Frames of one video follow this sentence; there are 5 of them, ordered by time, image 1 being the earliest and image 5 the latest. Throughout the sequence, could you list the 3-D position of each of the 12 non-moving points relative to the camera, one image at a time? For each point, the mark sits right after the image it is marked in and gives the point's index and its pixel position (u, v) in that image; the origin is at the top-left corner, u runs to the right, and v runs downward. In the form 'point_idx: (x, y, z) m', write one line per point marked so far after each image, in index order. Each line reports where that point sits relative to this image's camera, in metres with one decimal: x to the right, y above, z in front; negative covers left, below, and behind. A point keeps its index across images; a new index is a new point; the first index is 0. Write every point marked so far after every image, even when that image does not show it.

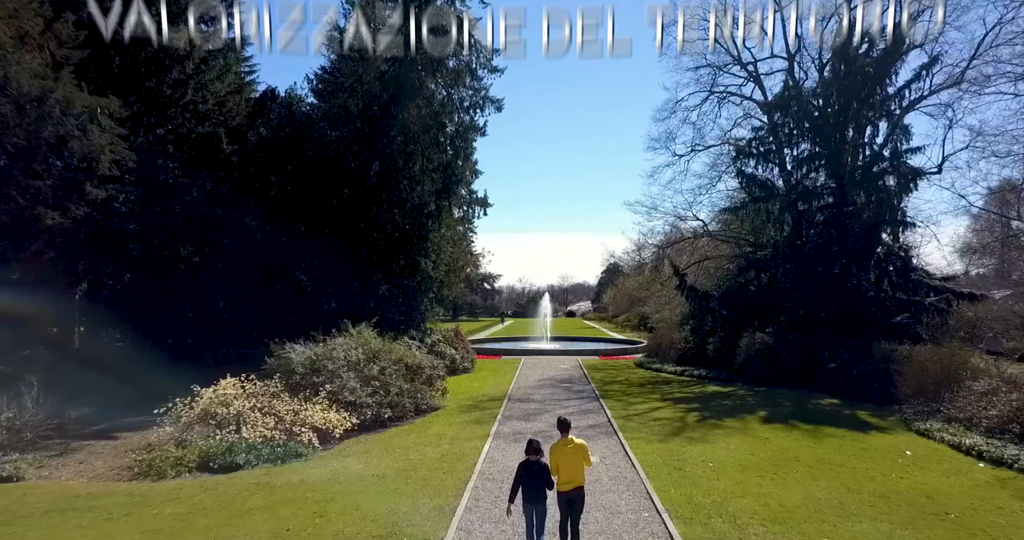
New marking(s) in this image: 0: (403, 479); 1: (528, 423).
0: (-1.3, -2.5, +6.7) m
1: (+0.3, -2.8, +10.0) m
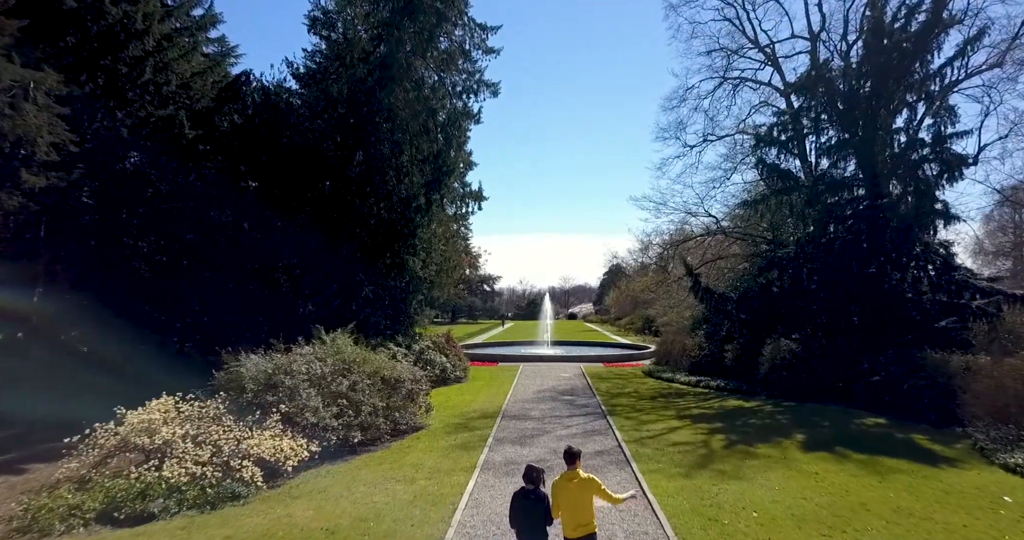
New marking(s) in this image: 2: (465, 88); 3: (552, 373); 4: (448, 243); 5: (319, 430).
0: (-1.4, -2.5, +5.2) m
1: (+0.2, -2.8, +8.5) m
2: (-1.5, +5.6, +17.1) m
3: (+1.3, -3.3, +17.4) m
4: (-2.1, +0.9, +18.1) m
5: (-2.7, -2.3, +7.8) m
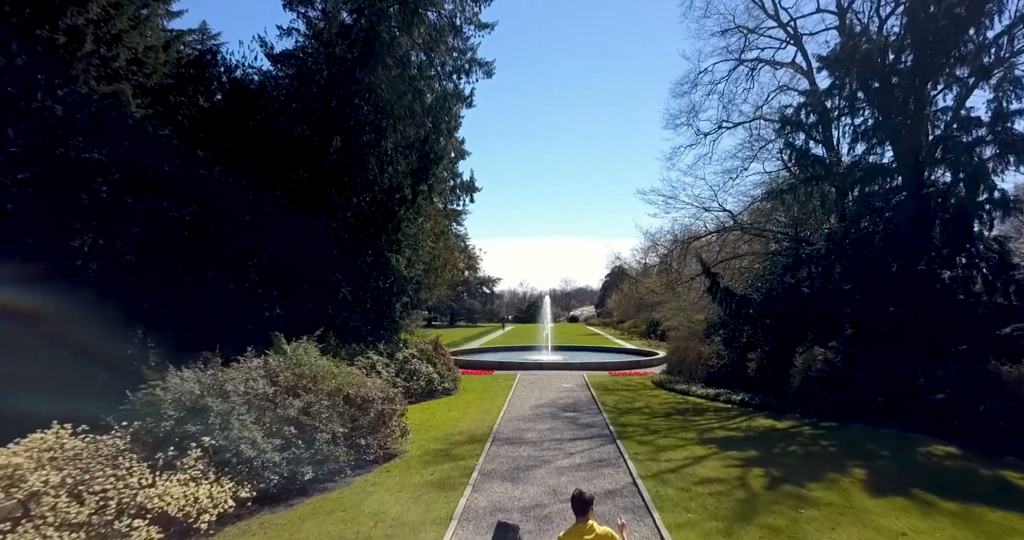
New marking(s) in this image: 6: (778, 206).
0: (-1.6, -2.4, +3.5) m
1: (+0.1, -2.7, +6.9) m
2: (-1.6, +5.6, +15.4) m
3: (+1.2, -3.3, +15.8) m
4: (-2.2, +0.9, +16.4) m
5: (-2.8, -2.2, +6.1) m
6: (+7.5, +1.8, +15.5) m
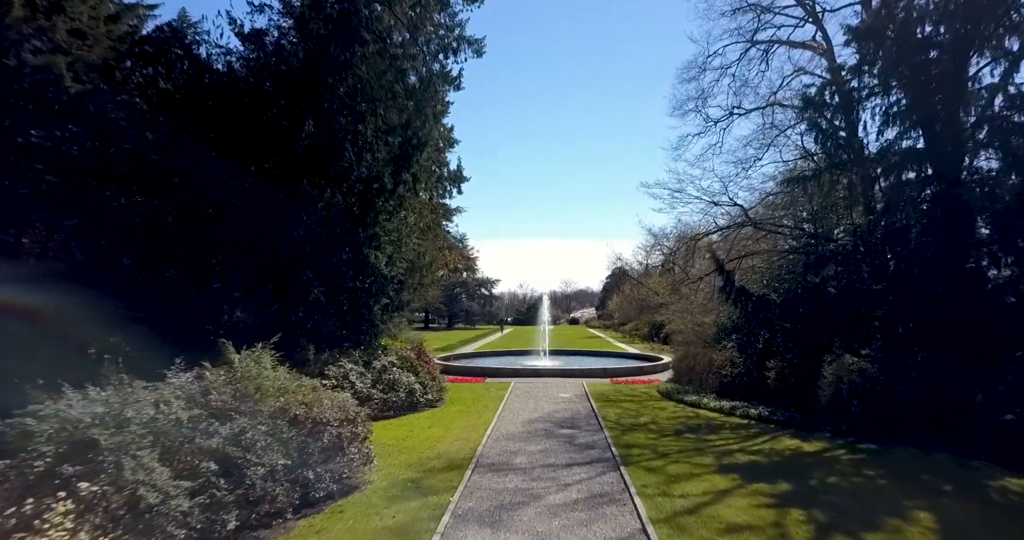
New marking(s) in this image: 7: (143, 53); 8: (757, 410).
0: (-1.8, -2.3, +2.1) m
1: (-0.1, -2.7, +5.5) m
2: (-1.8, +5.7, +14.1) m
3: (+1.0, -3.2, +14.4) m
4: (-2.4, +1.0, +15.1) m
5: (-3.1, -2.1, +4.8) m
6: (+7.3, +1.8, +14.2) m
7: (-8.4, +5.0, +12.6) m
8: (+4.7, -2.7, +10.7) m
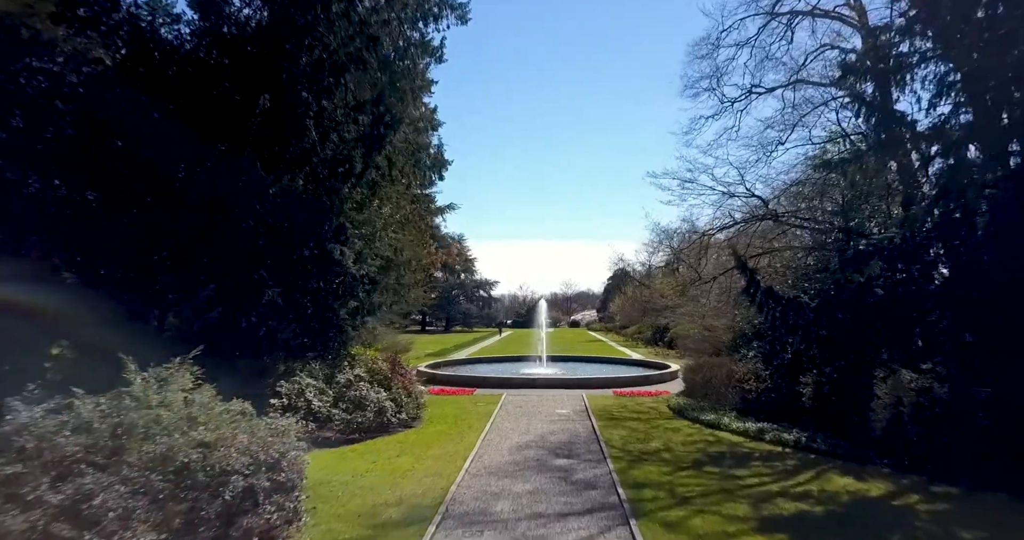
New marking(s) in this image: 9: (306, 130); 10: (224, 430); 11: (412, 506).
0: (-2.0, -2.3, +0.4) m
1: (-0.4, -2.6, +3.8) m
2: (-2.0, +5.7, +12.4) m
3: (+0.7, -3.2, +12.7) m
4: (-2.6, +1.0, +13.3) m
5: (-3.3, -2.1, +3.0) m
6: (+7.1, +1.9, +12.4) m
7: (-8.6, +5.0, +10.9) m
8: (+4.5, -2.7, +8.9) m
9: (-4.0, +2.7, +10.7) m
10: (-2.8, -1.5, +5.2) m
11: (-1.2, -2.7, +6.4) m
